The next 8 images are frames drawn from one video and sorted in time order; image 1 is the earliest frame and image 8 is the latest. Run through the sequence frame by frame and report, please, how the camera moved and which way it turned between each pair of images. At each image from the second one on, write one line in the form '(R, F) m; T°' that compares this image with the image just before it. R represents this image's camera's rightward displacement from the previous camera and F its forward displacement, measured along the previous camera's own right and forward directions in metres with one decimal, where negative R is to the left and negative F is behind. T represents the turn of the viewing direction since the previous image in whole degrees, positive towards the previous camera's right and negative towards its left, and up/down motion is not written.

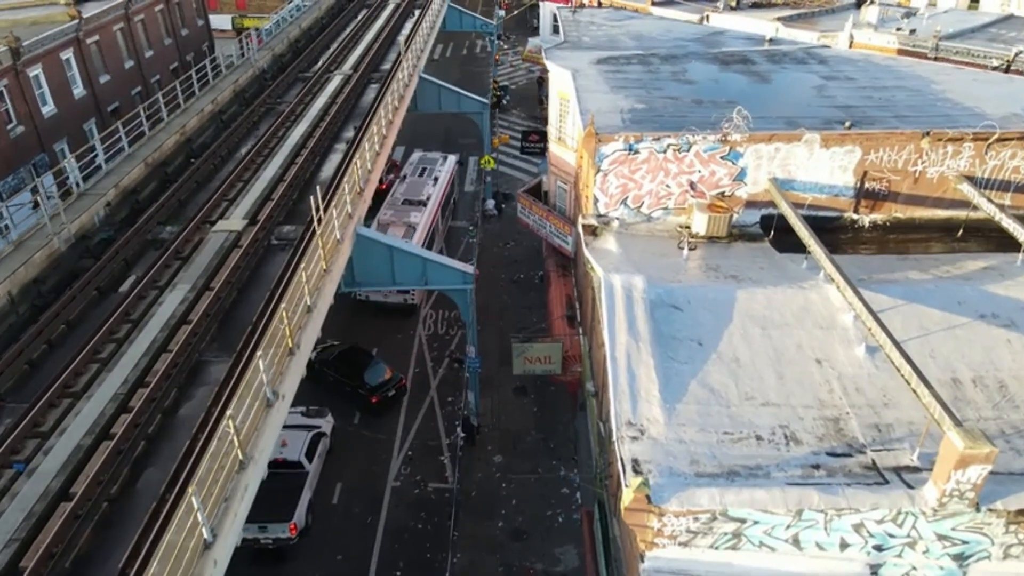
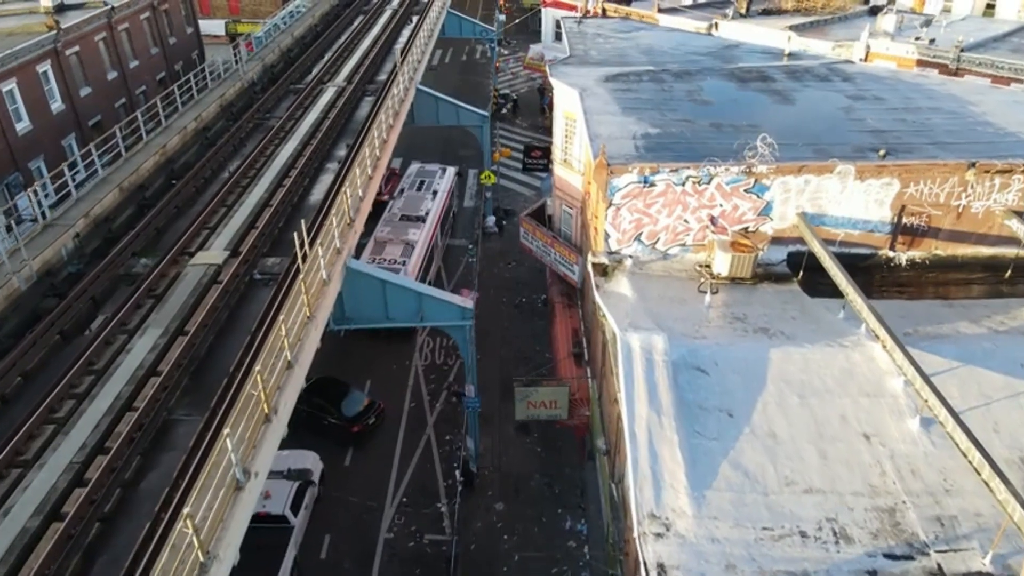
(-0.1, +1.4) m; 0°
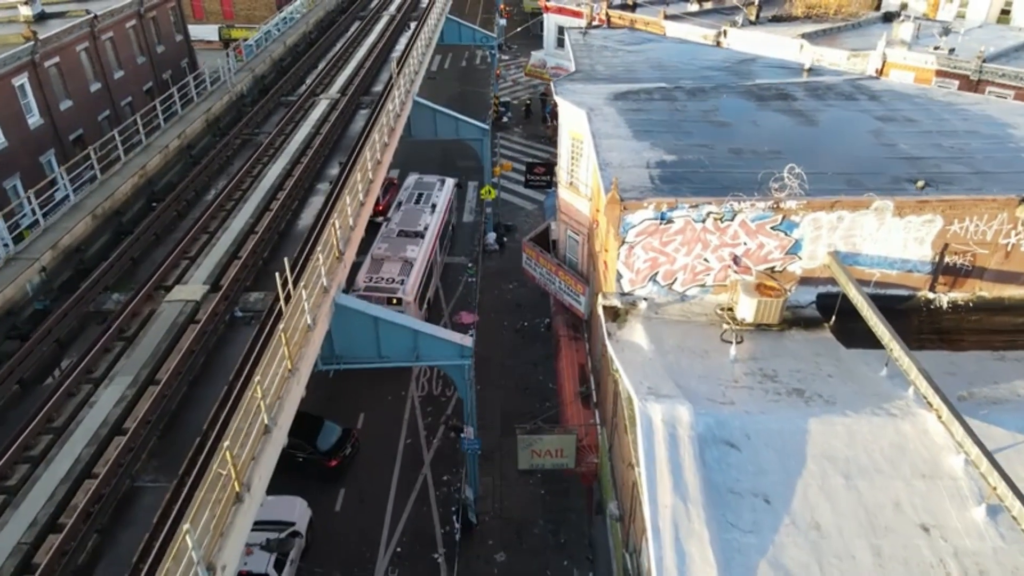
(-0.1, +1.3) m; 0°
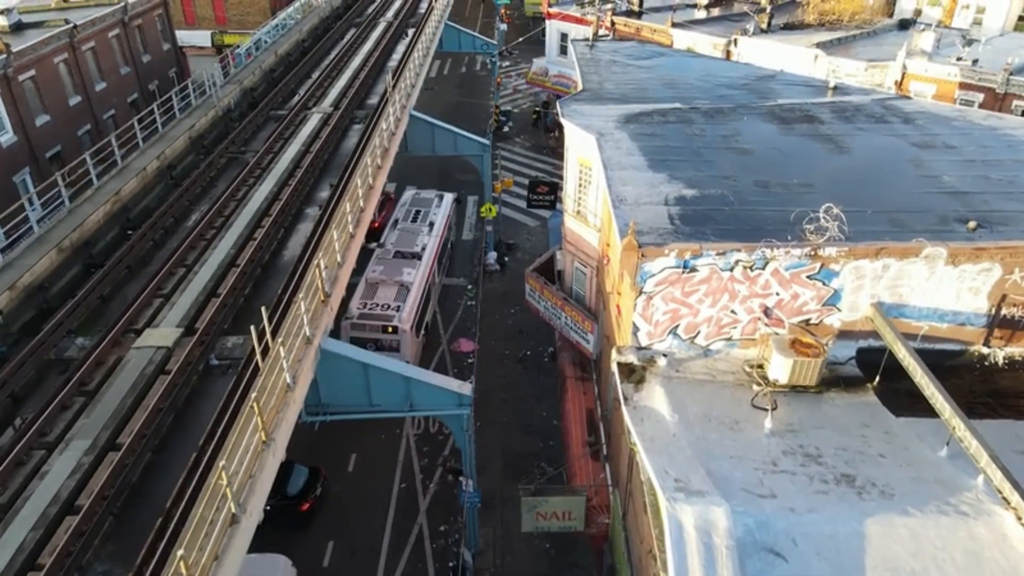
(-0.1, +1.5) m; 0°
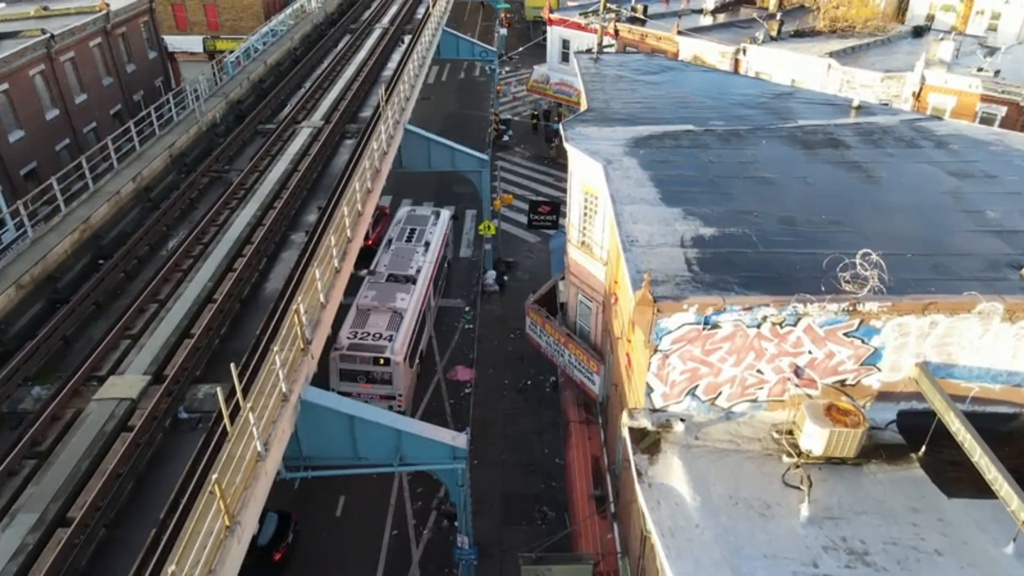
(0.0, +1.3) m; 0°
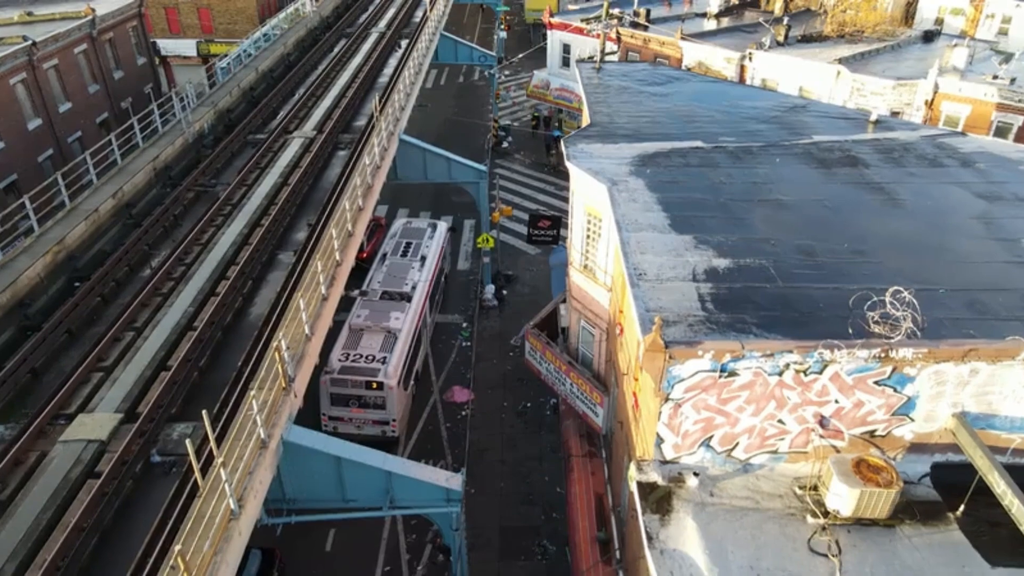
(0.0, +0.9) m; 0°
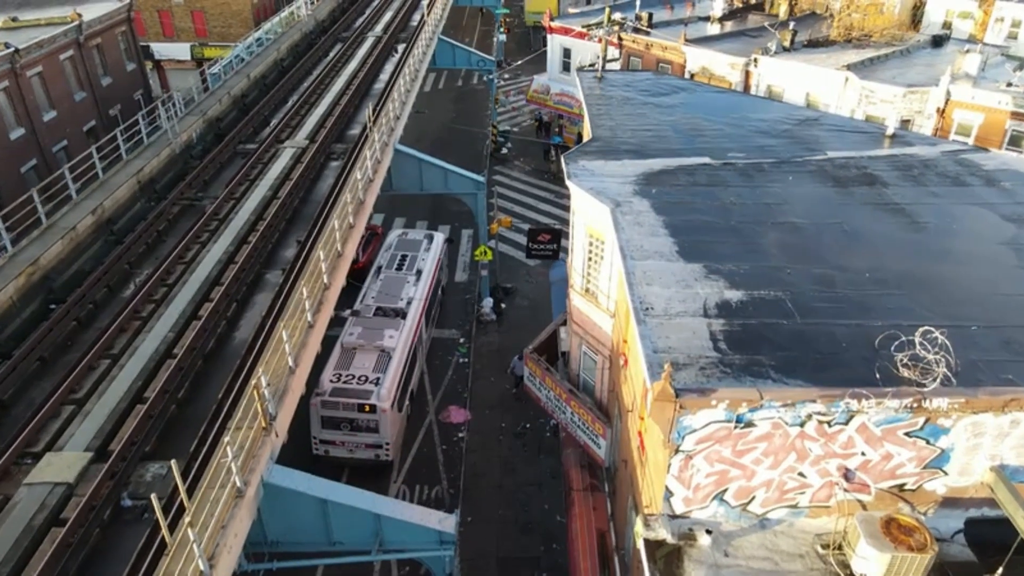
(0.0, +0.8) m; 0°
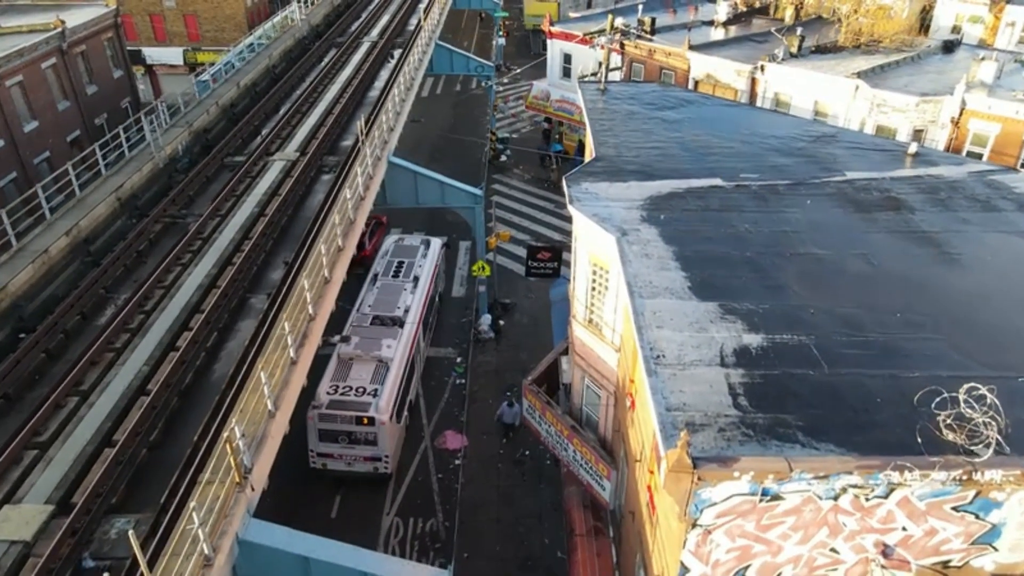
(0.0, +1.0) m; 0°
